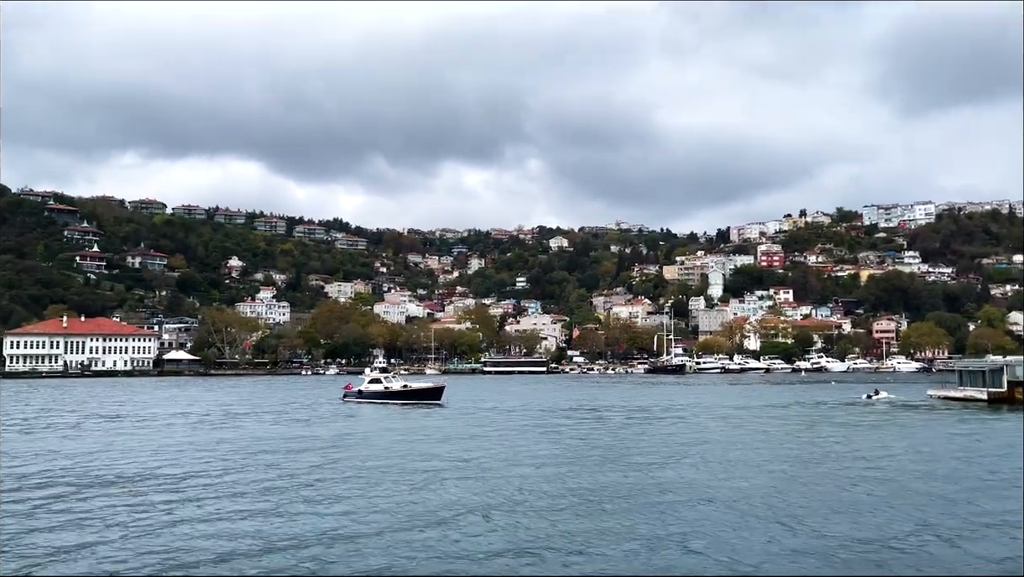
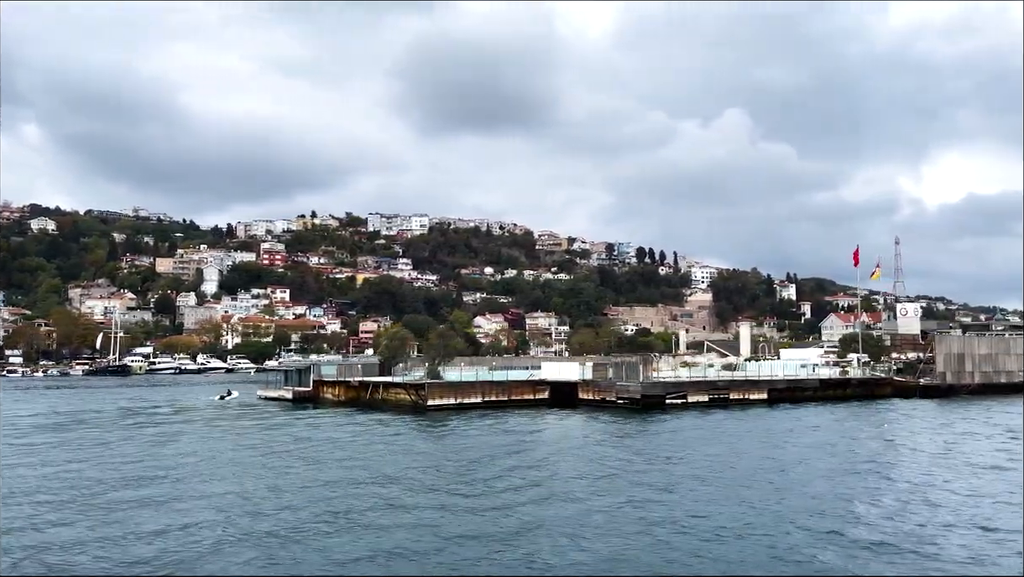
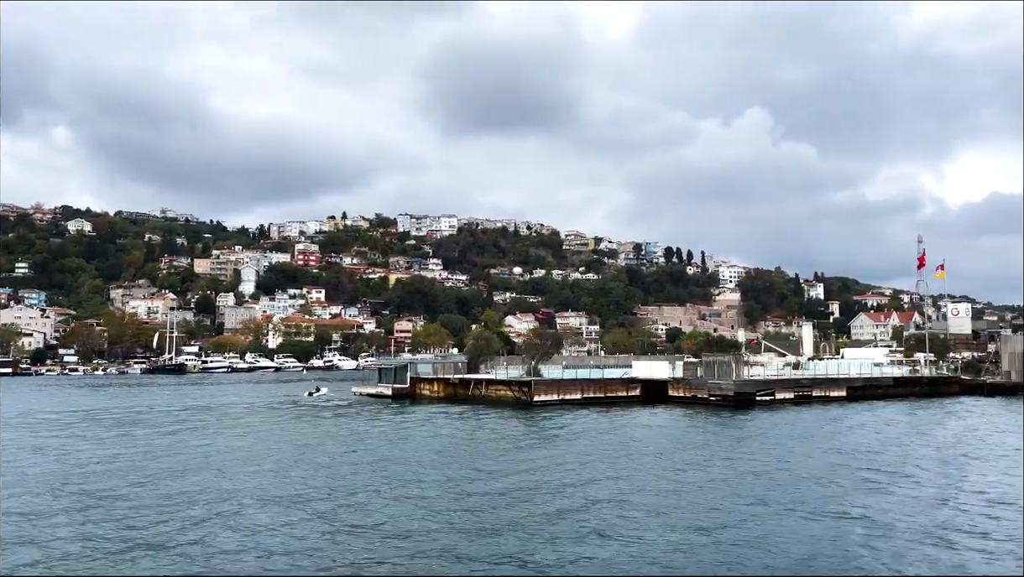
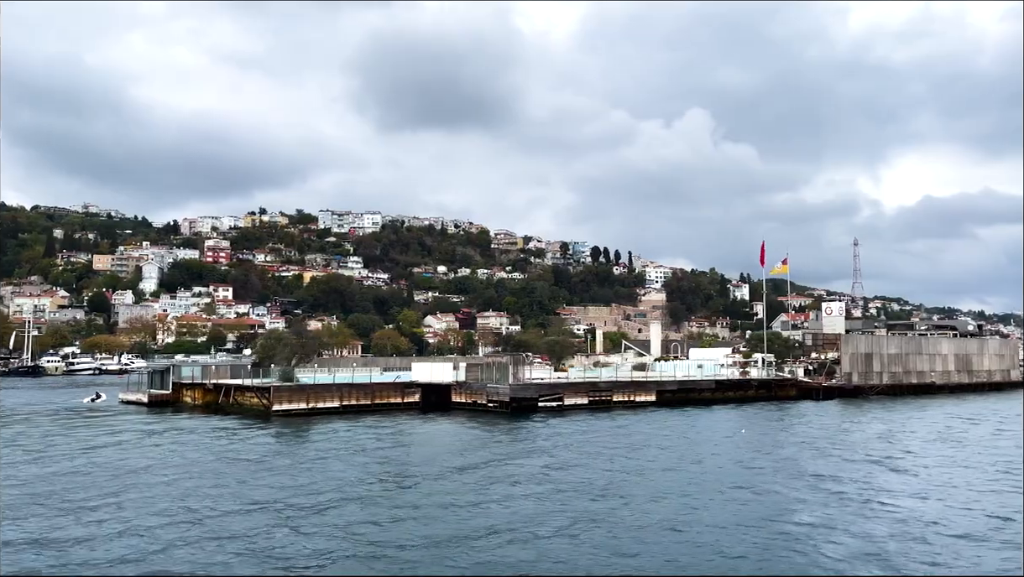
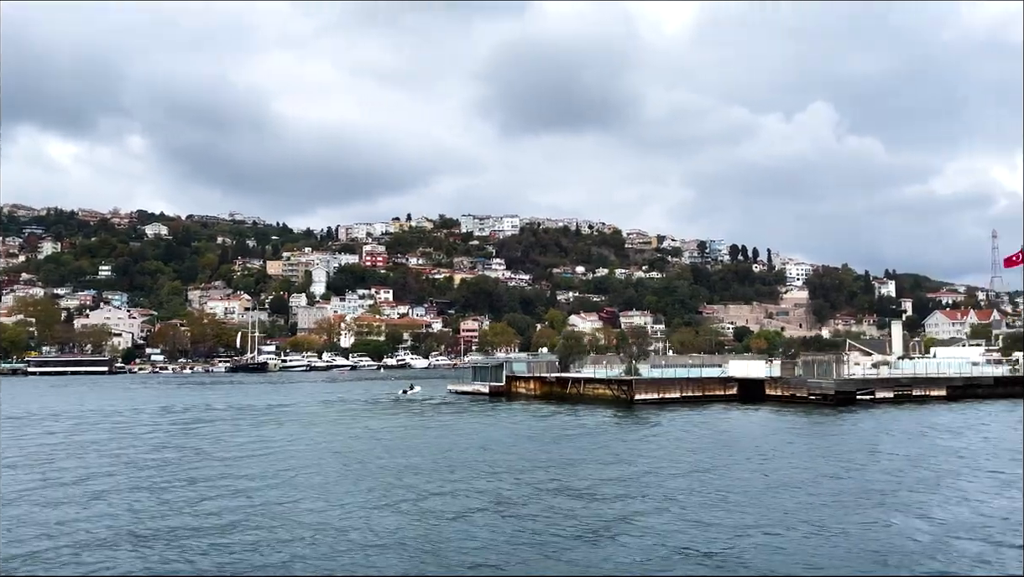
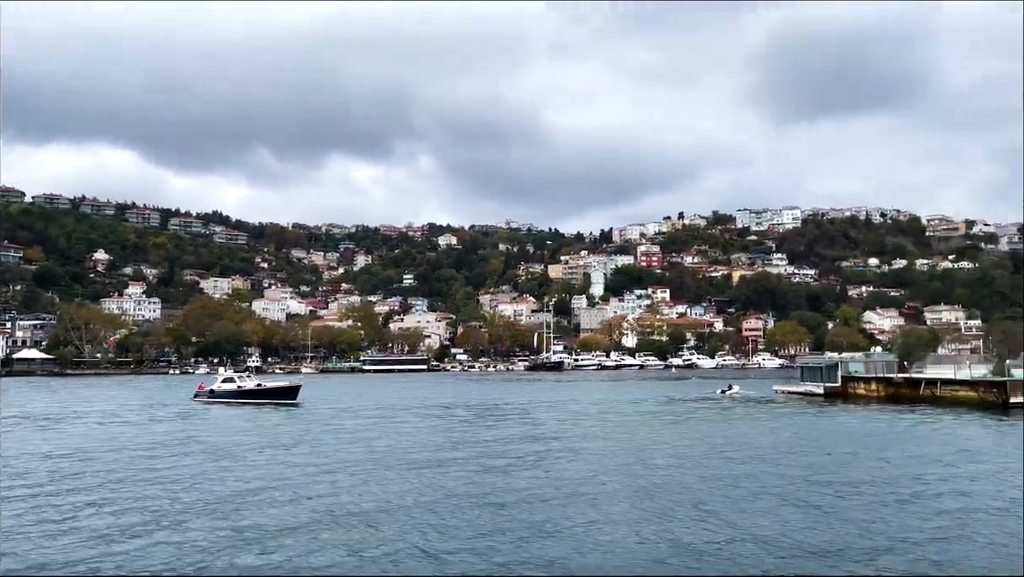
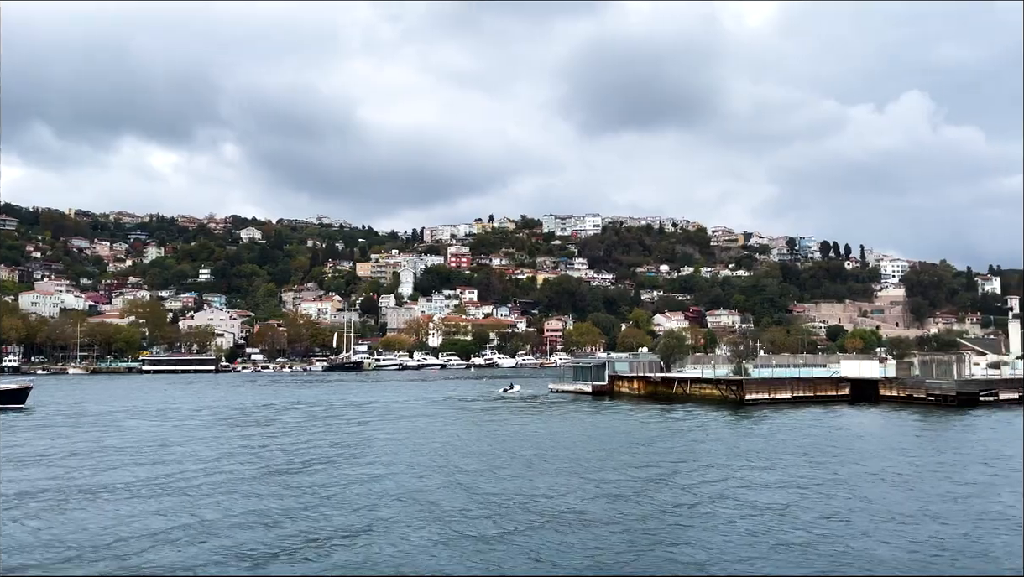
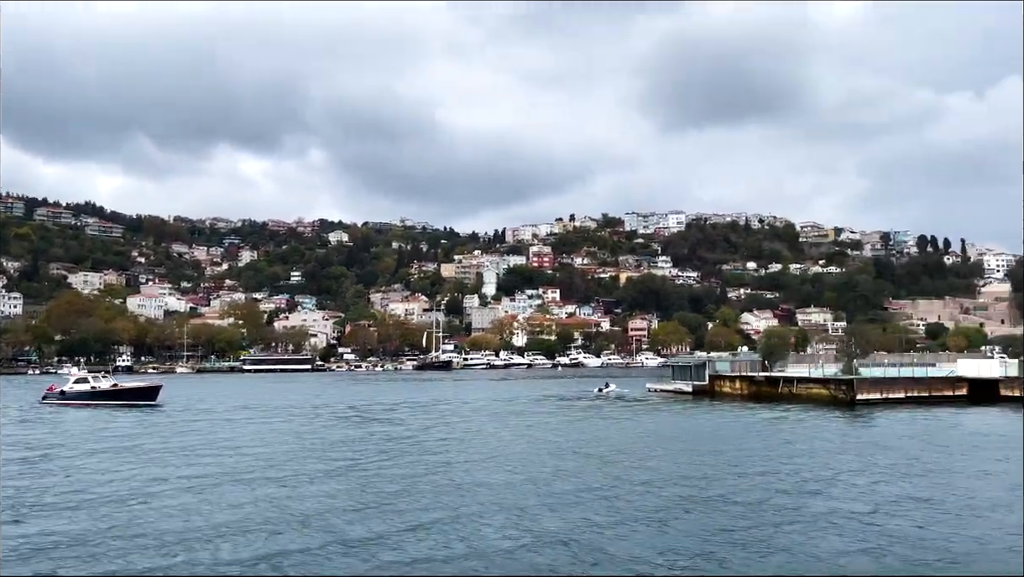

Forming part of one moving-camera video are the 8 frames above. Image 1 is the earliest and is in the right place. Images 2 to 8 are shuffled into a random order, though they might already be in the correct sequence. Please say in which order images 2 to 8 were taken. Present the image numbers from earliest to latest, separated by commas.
6, 8, 7, 5, 3, 2, 4
